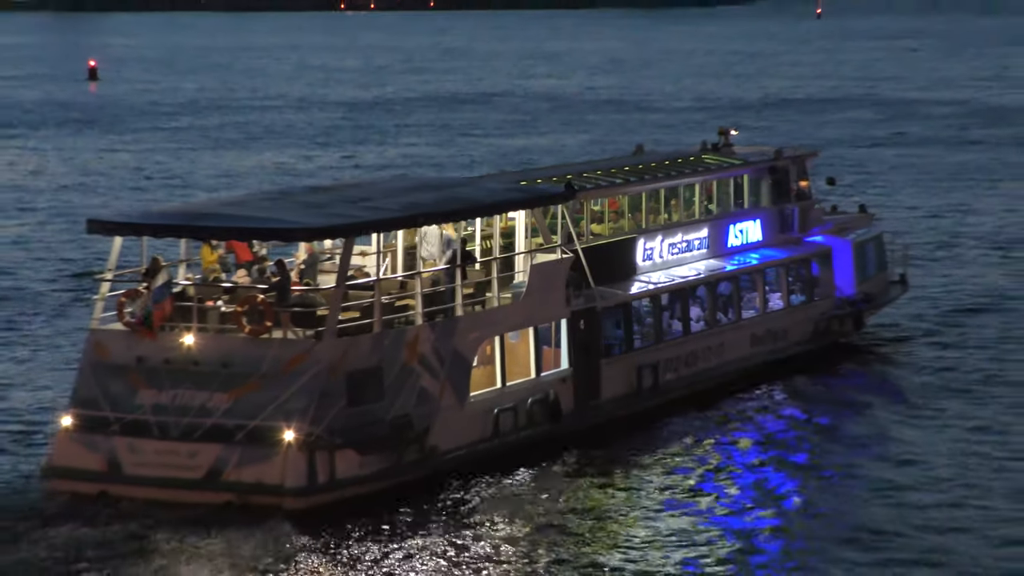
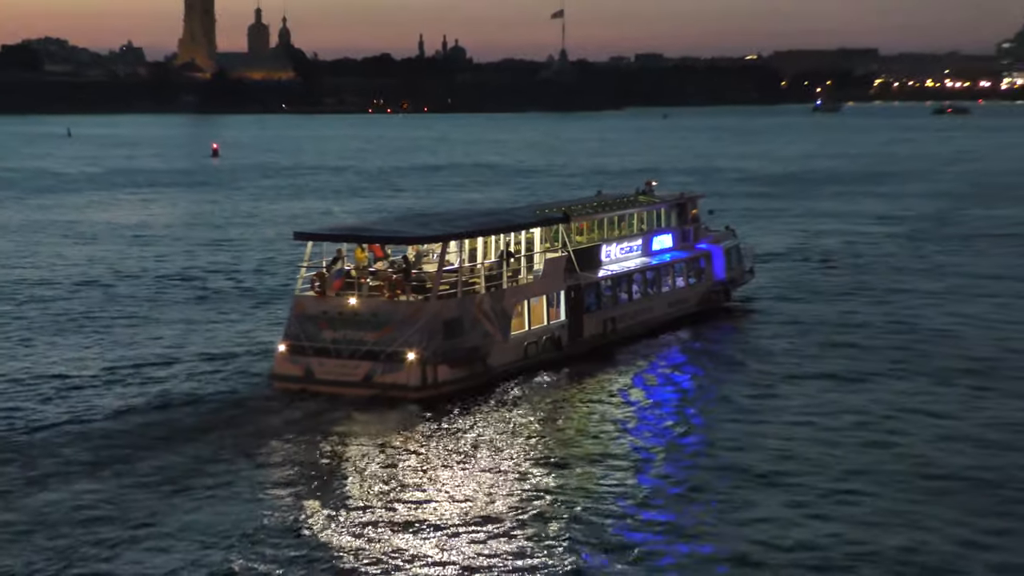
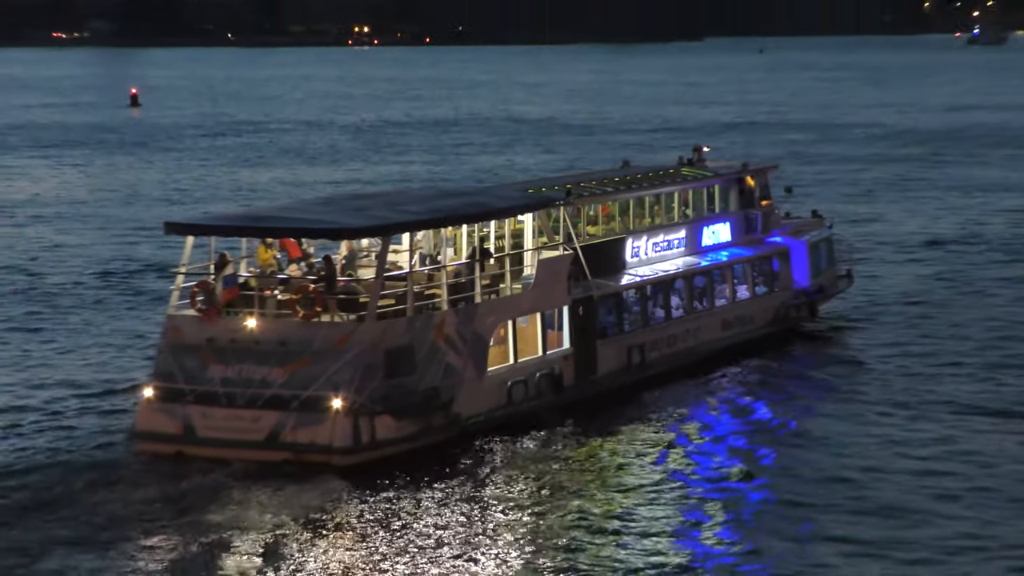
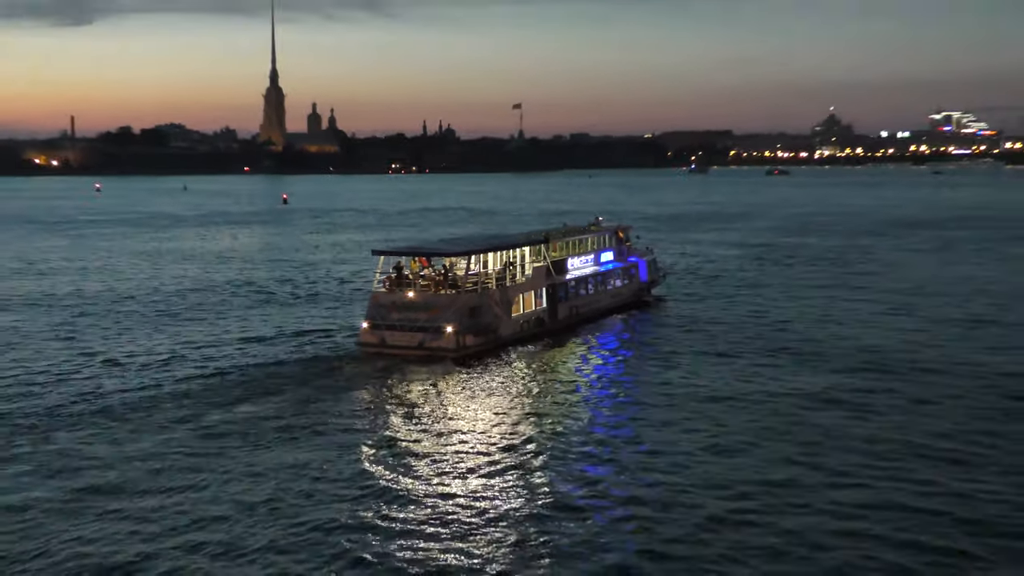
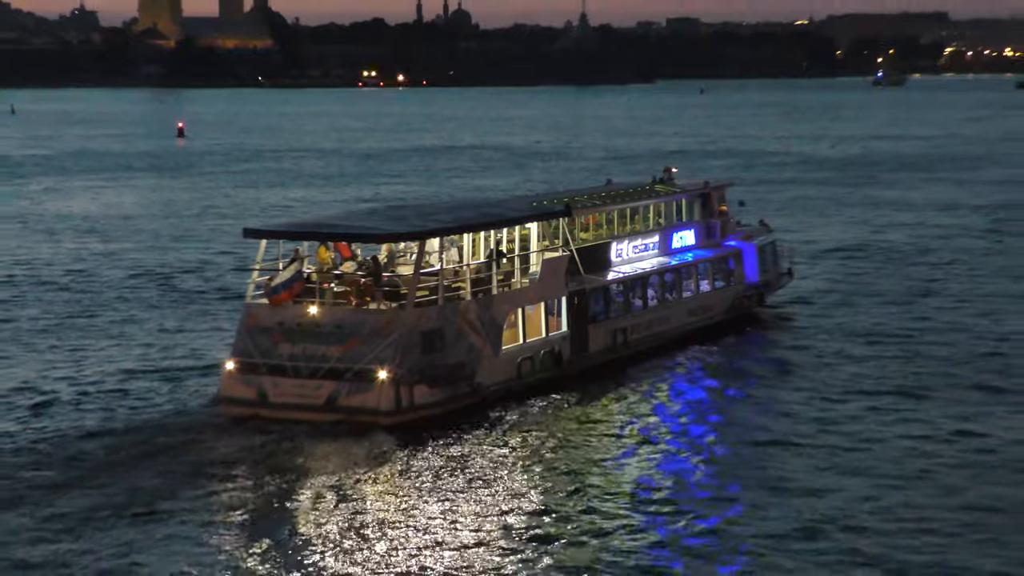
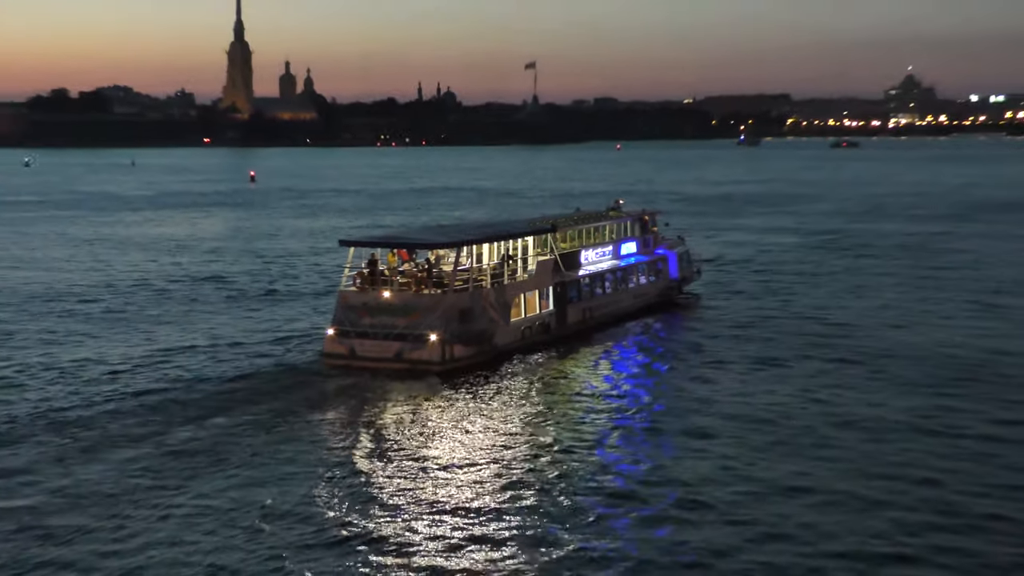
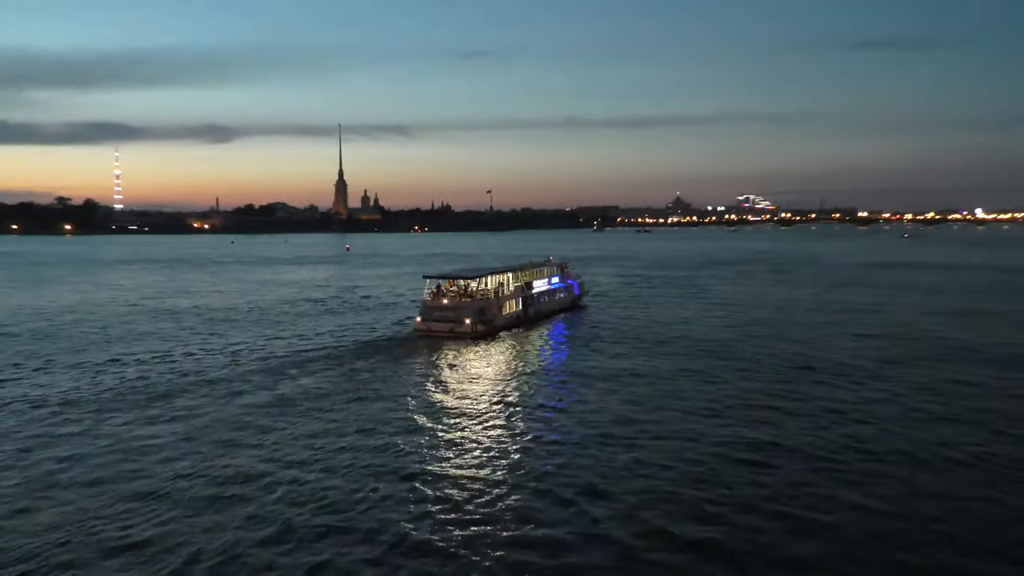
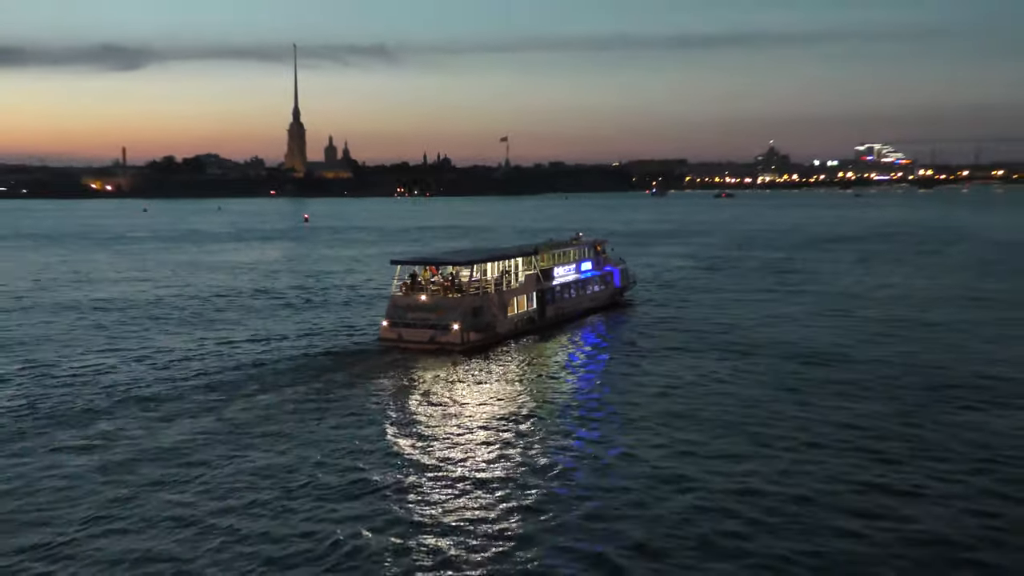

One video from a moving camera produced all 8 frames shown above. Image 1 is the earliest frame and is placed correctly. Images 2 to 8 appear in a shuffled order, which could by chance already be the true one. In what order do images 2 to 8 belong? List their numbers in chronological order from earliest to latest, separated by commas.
3, 5, 2, 6, 4, 8, 7
